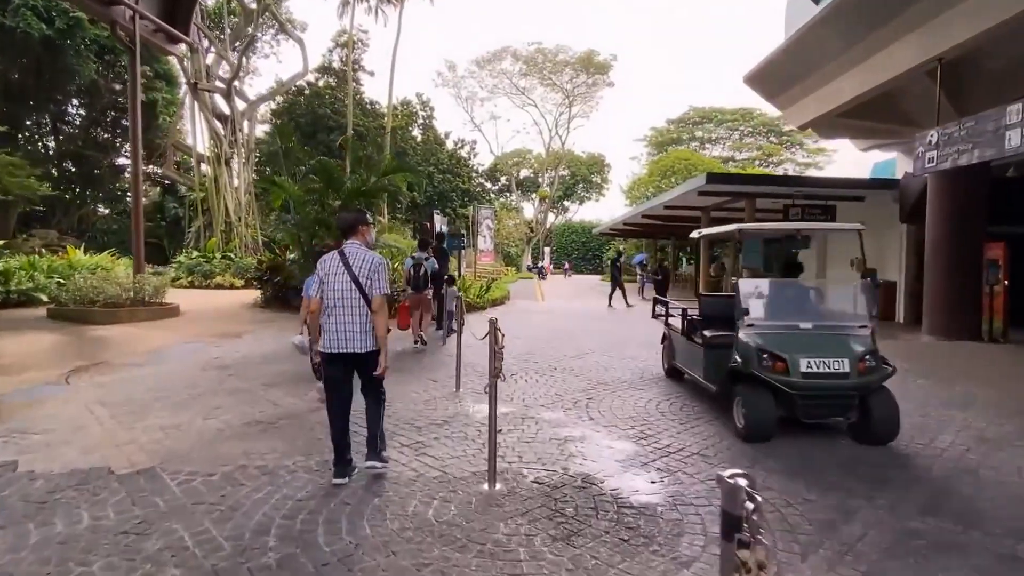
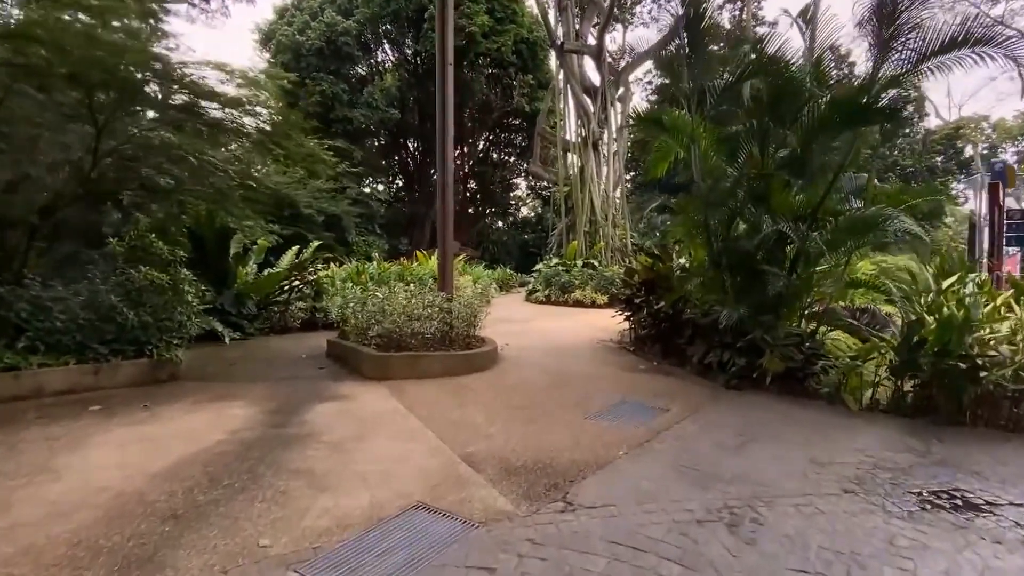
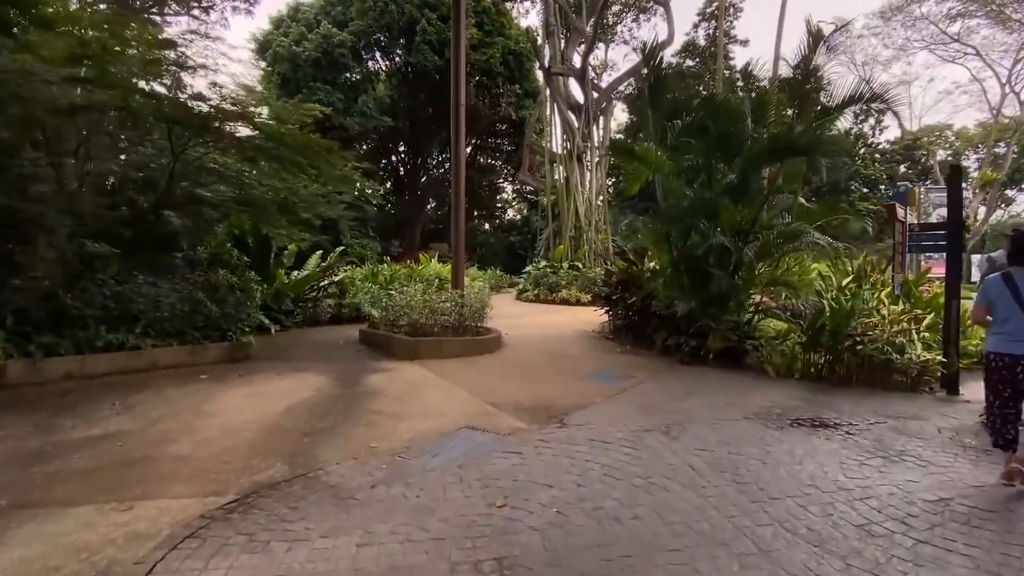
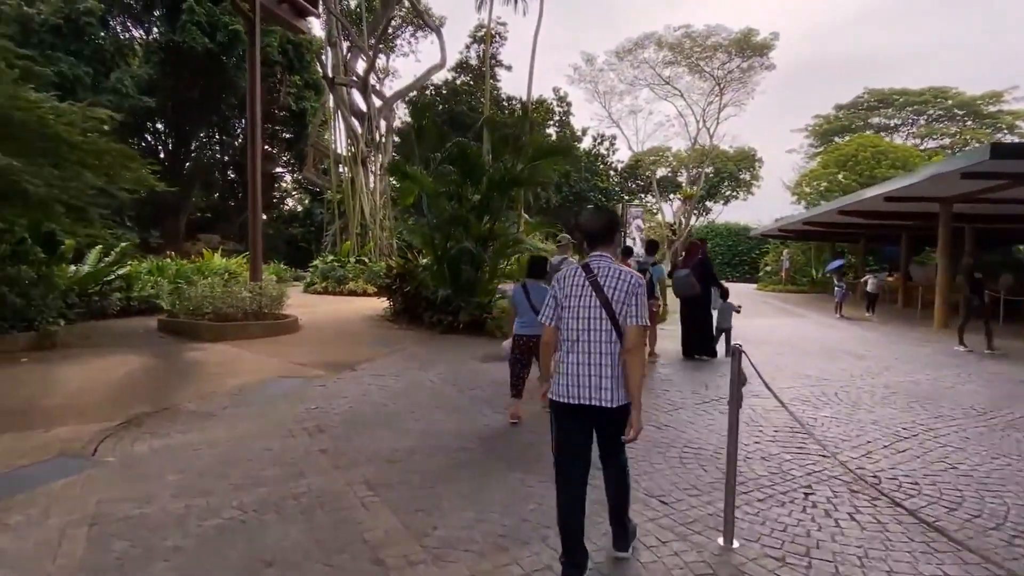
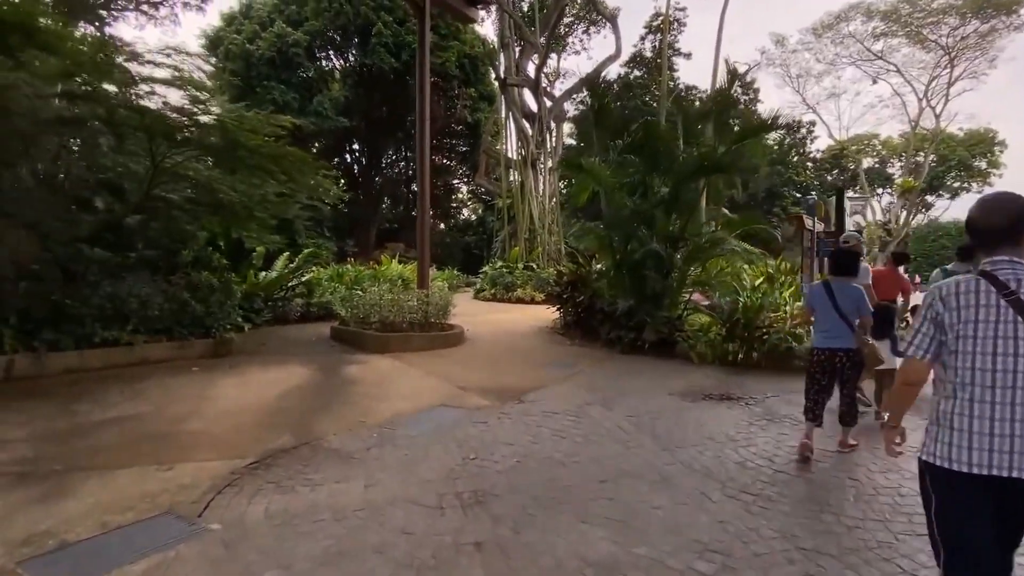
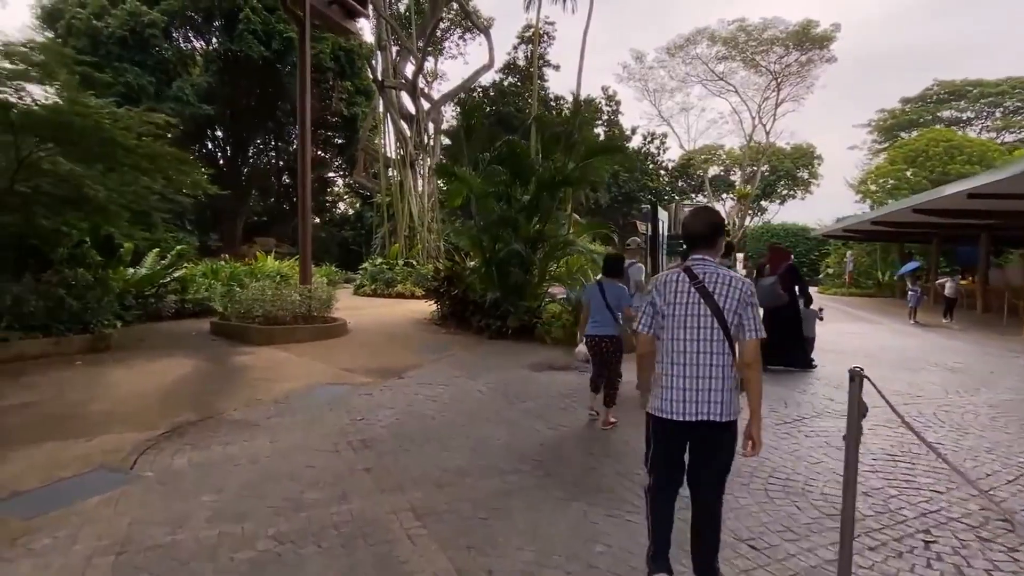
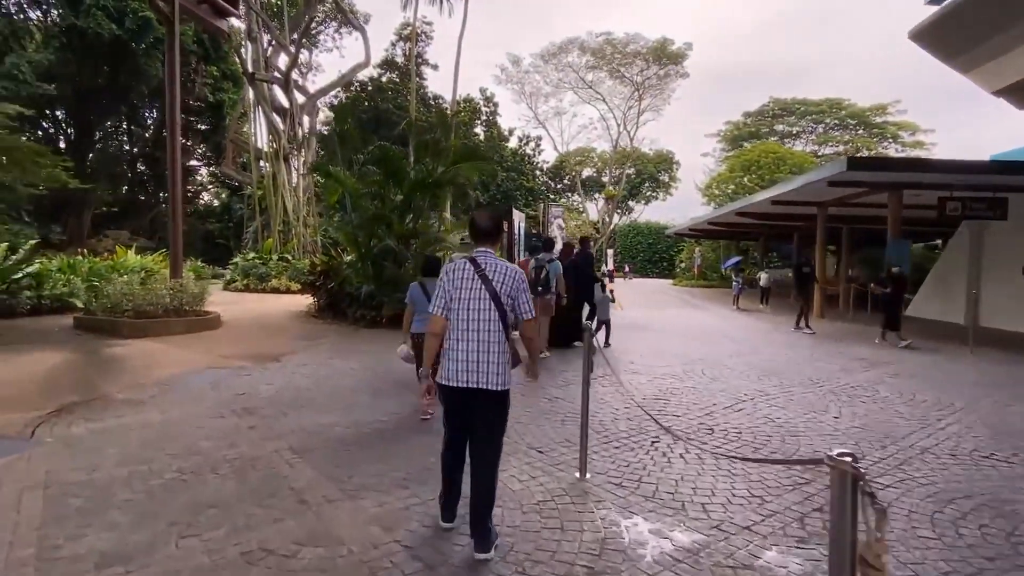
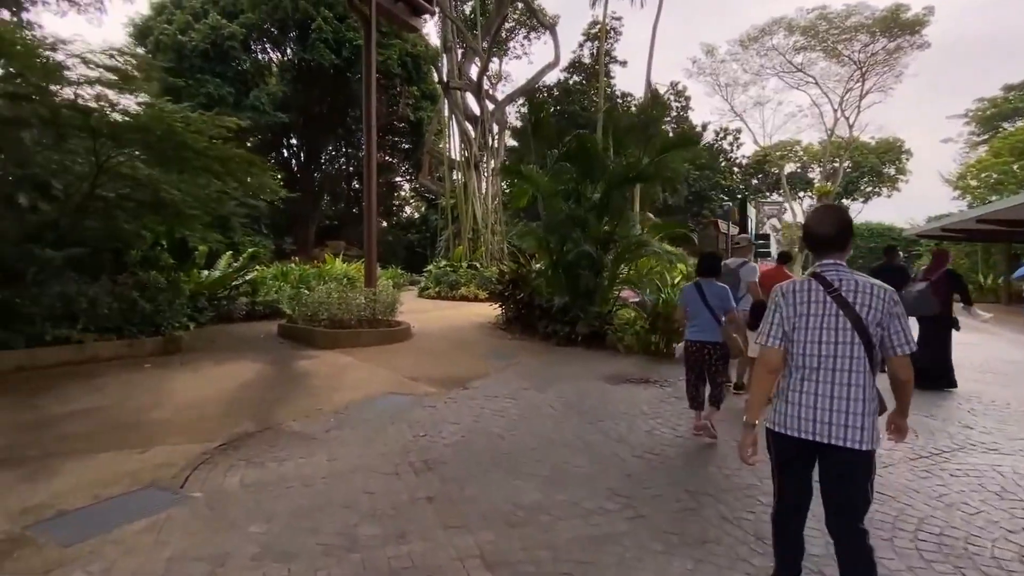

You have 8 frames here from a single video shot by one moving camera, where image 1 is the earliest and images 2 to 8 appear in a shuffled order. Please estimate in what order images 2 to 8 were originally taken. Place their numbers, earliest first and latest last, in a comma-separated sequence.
7, 4, 6, 8, 5, 3, 2
